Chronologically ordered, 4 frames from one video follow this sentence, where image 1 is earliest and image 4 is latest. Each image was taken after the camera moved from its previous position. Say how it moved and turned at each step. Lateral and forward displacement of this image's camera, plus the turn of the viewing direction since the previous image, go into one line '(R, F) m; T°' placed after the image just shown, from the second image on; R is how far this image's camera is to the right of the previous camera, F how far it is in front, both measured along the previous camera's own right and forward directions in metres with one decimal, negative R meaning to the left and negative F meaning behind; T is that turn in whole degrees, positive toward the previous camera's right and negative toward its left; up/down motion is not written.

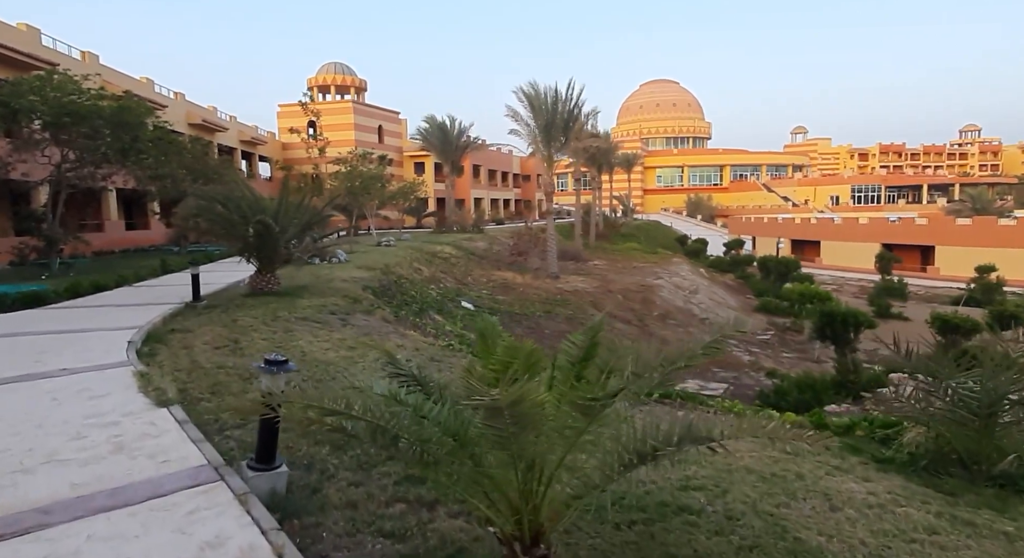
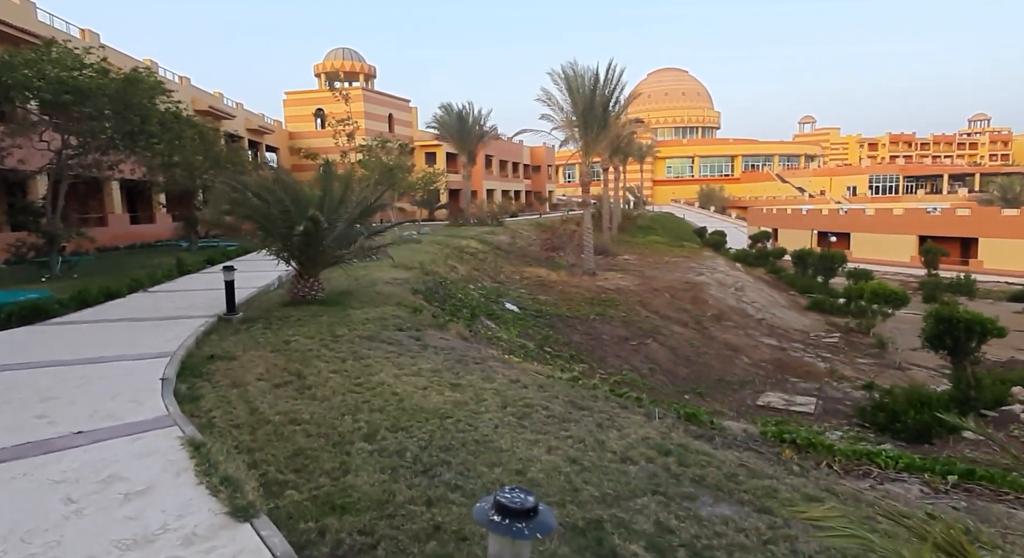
(-1.2, +1.4) m; 0°
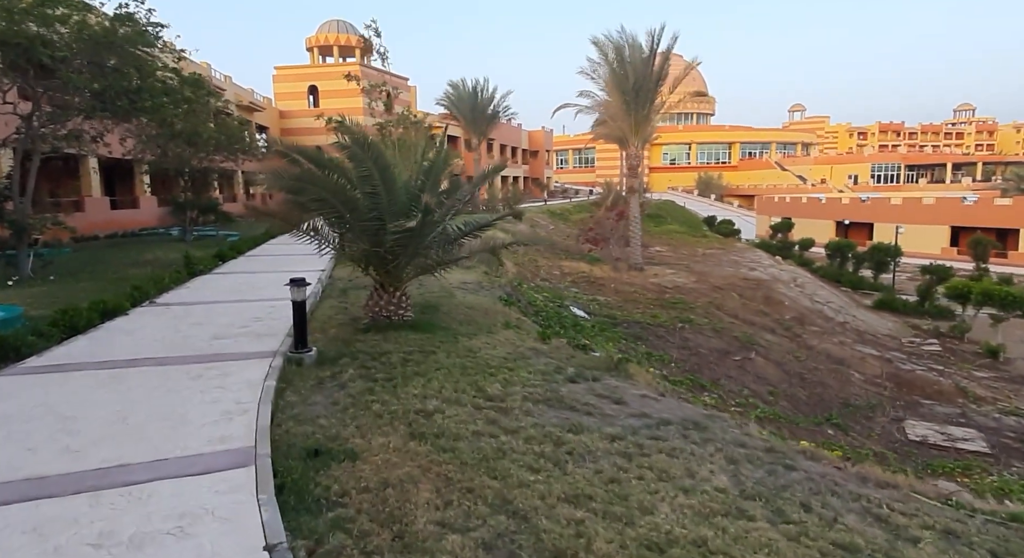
(-1.9, +2.3) m; +2°
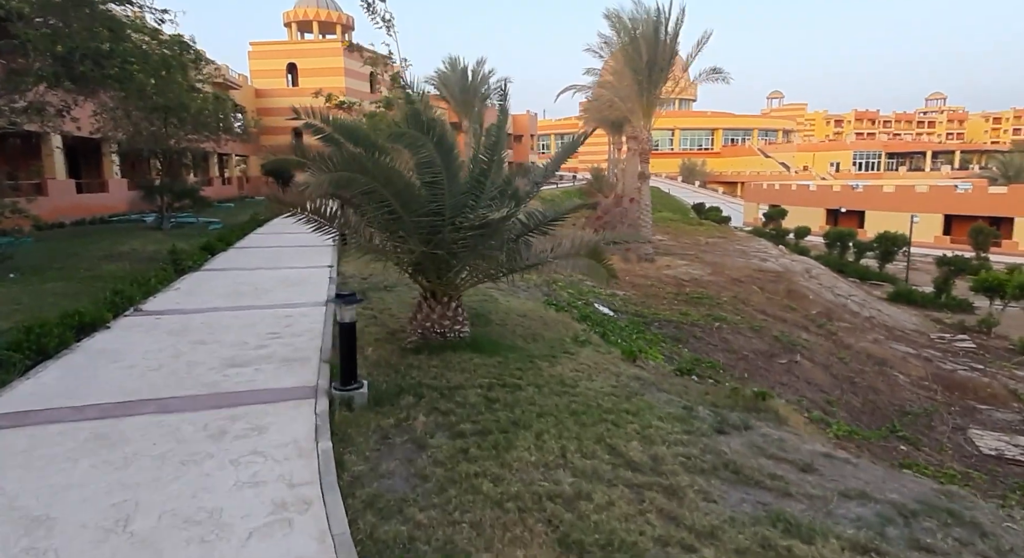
(-0.9, +1.1) m; +2°
